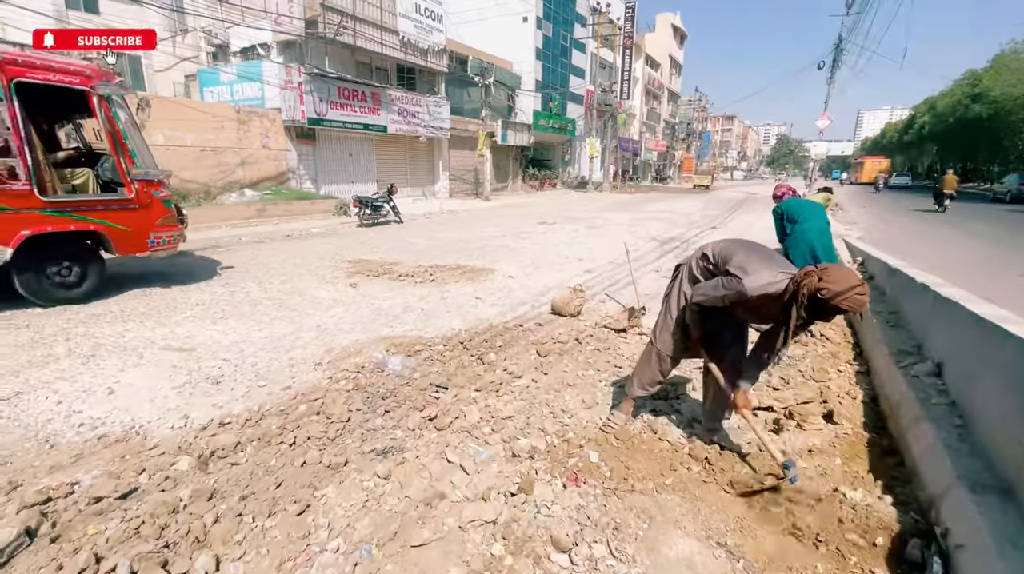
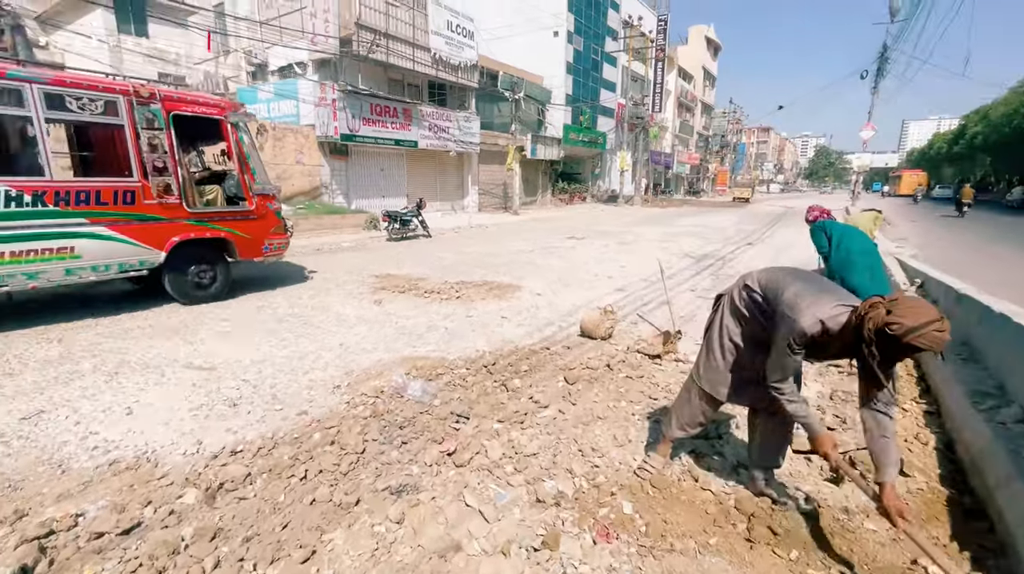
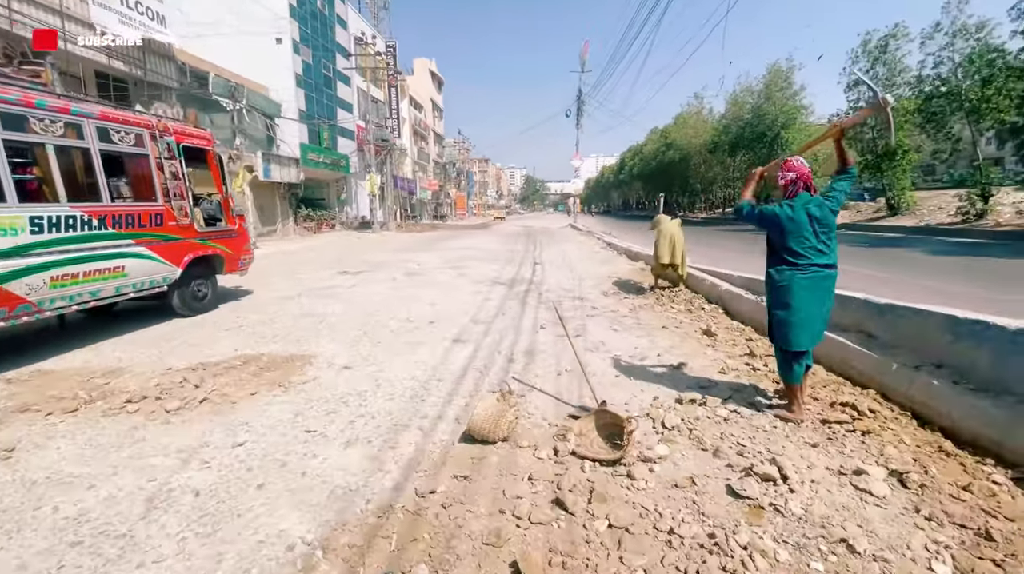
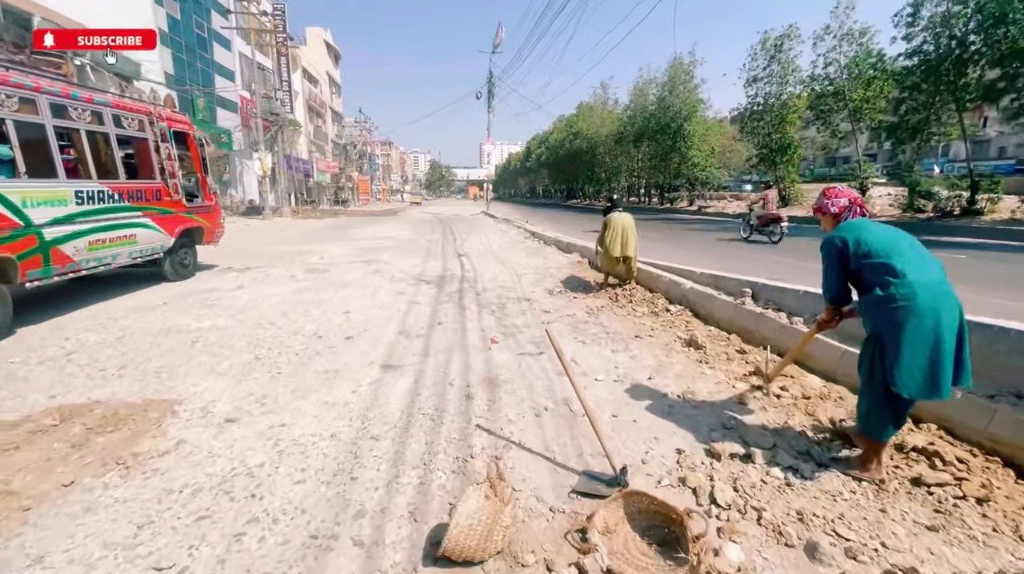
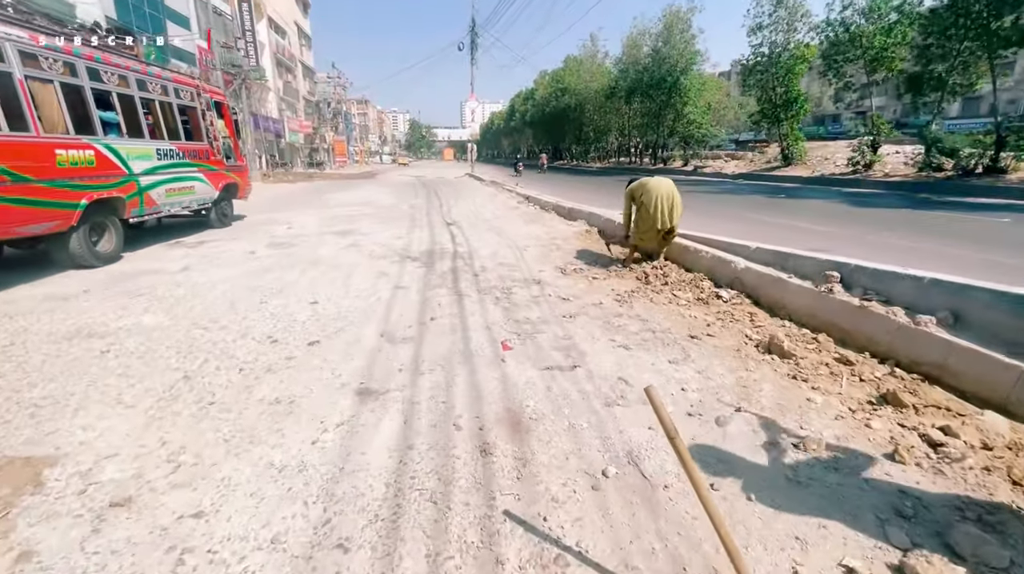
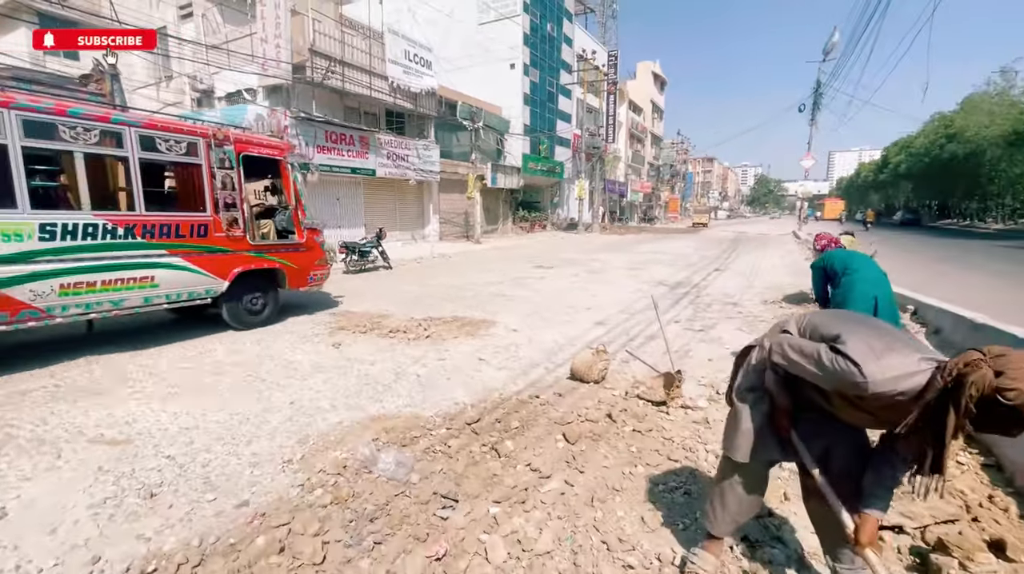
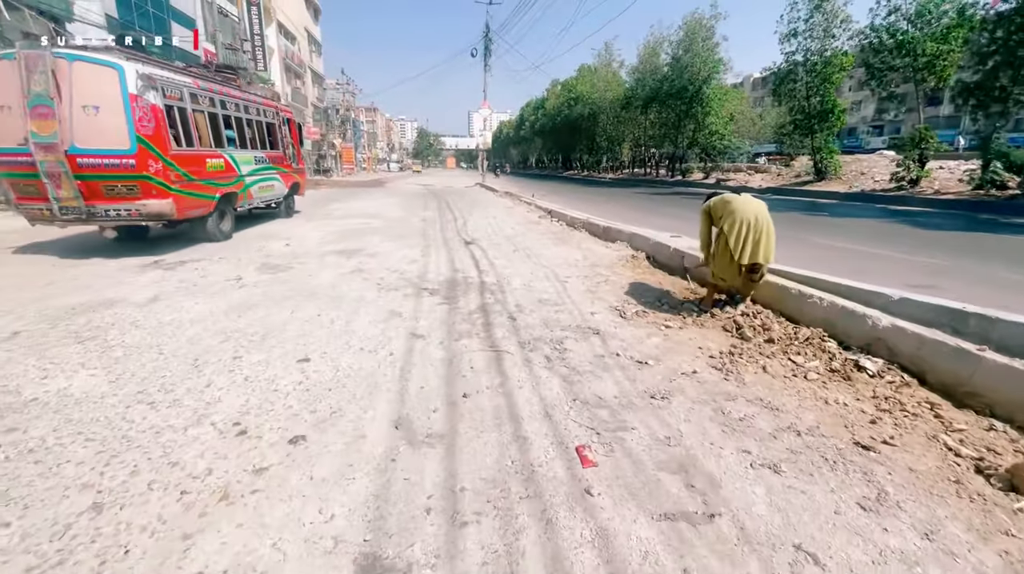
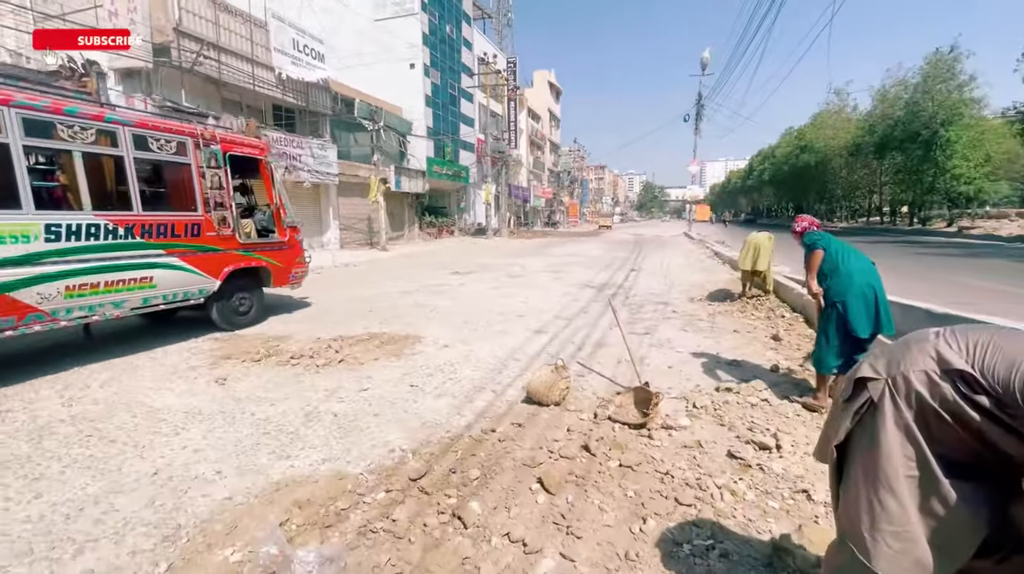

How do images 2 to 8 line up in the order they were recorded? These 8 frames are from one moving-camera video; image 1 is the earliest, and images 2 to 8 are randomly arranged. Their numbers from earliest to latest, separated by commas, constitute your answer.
2, 6, 8, 3, 4, 5, 7
